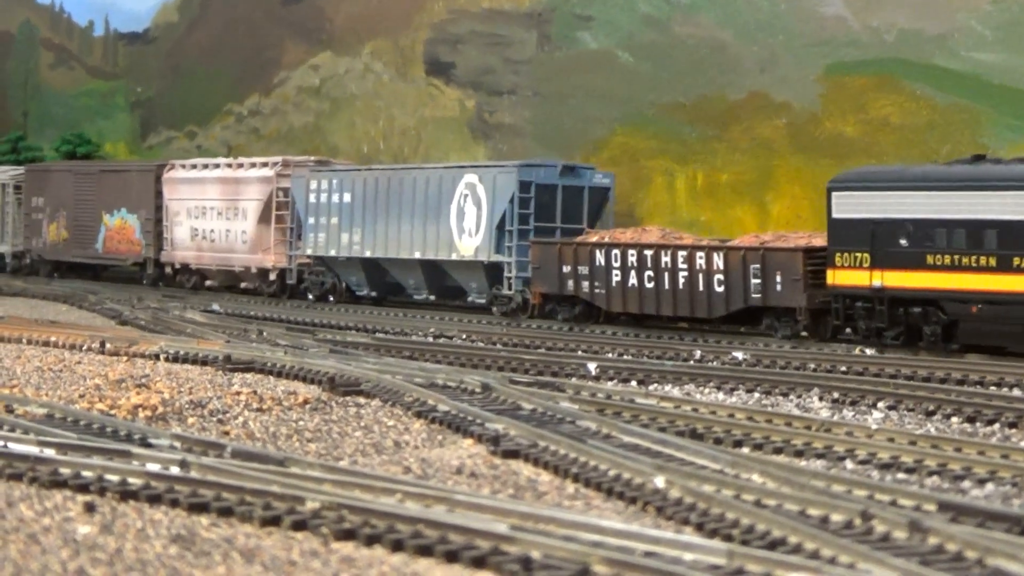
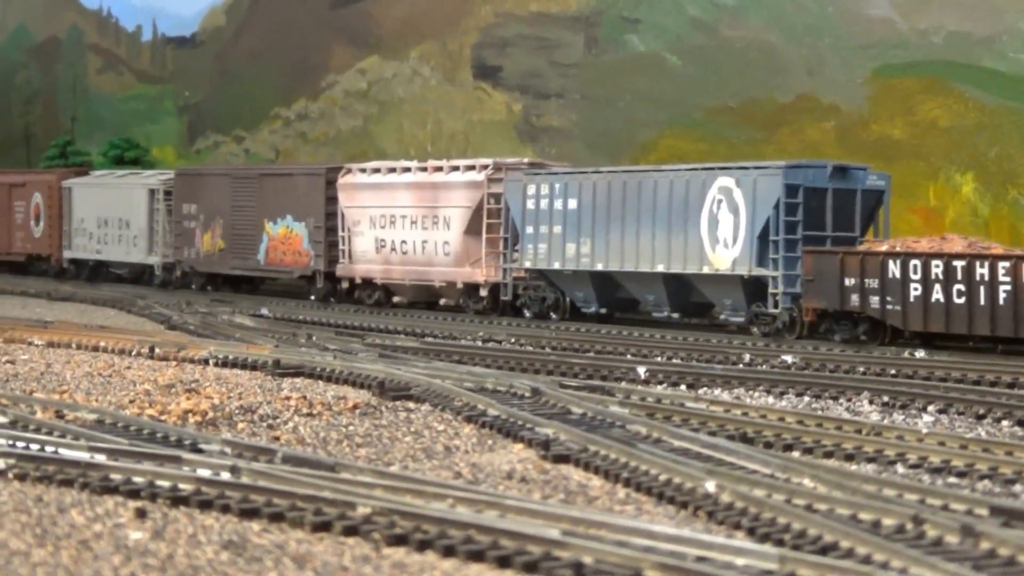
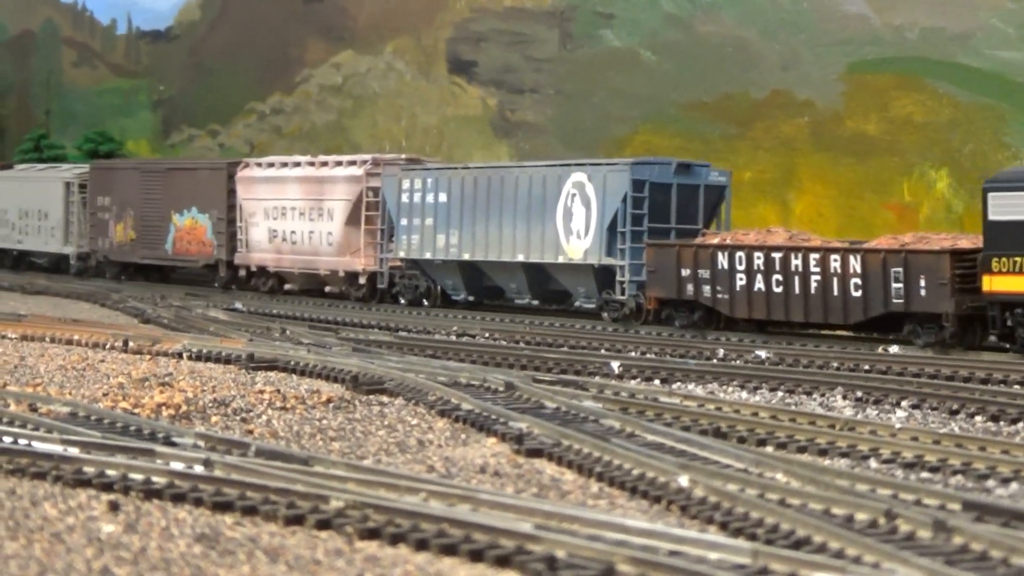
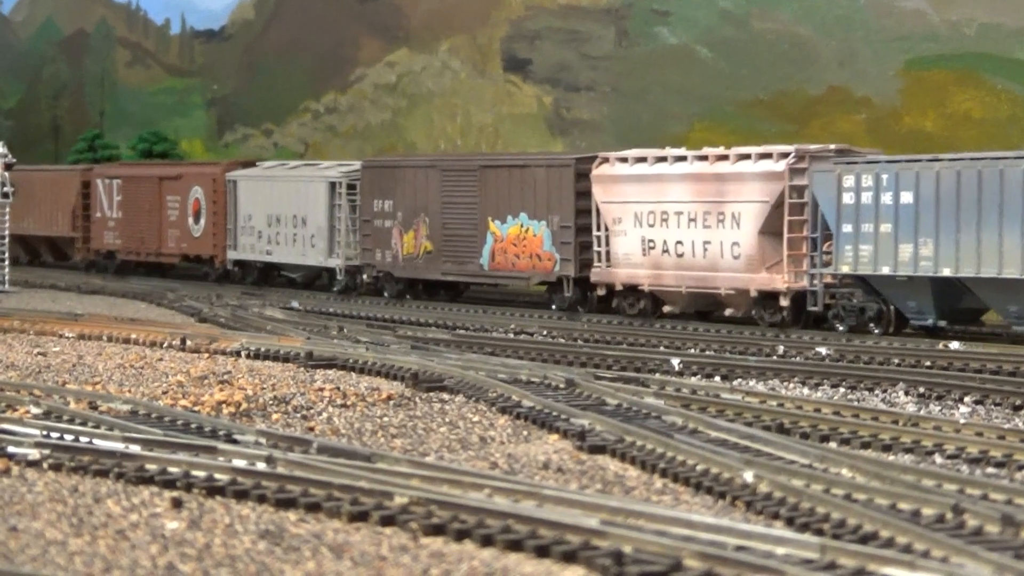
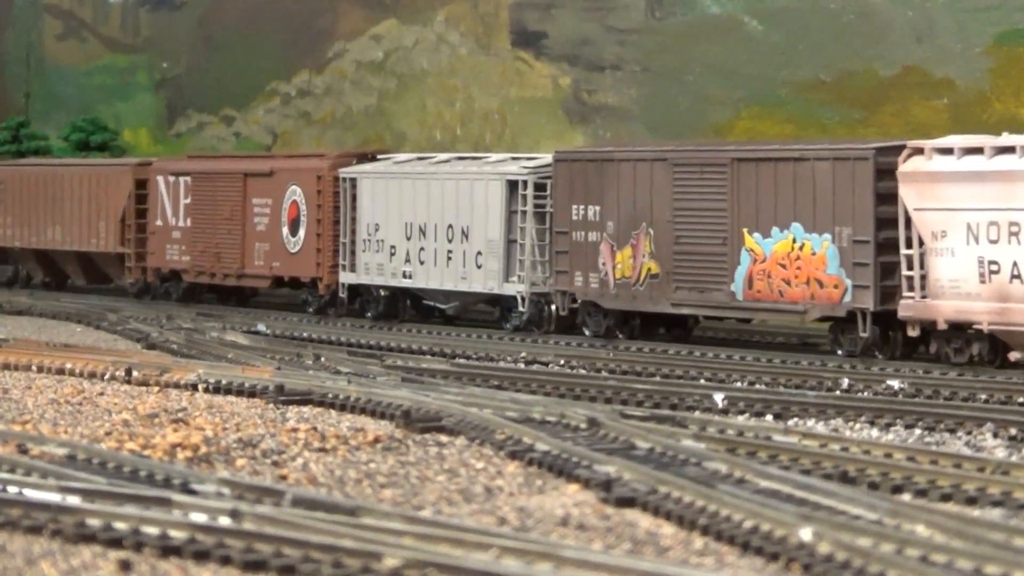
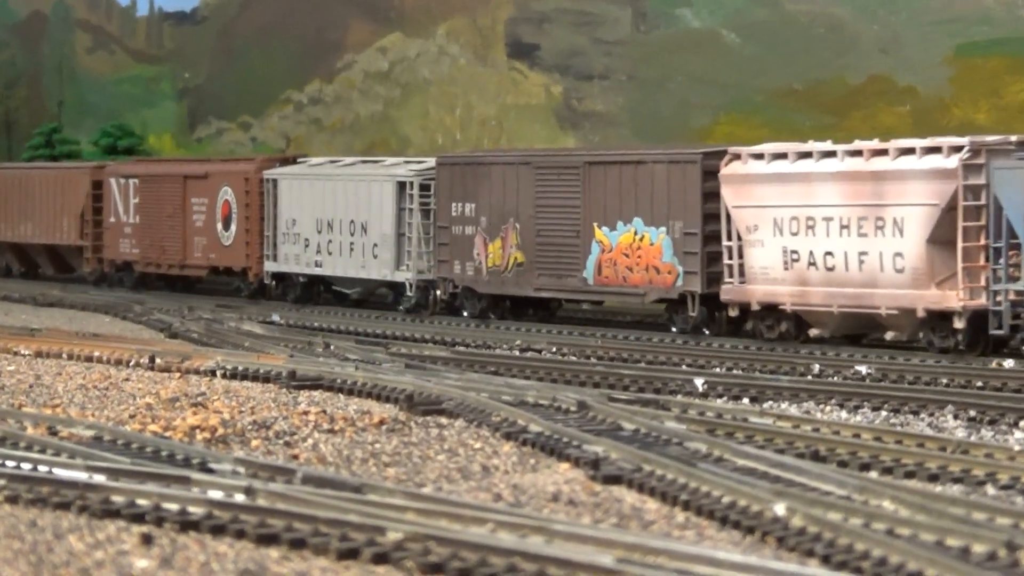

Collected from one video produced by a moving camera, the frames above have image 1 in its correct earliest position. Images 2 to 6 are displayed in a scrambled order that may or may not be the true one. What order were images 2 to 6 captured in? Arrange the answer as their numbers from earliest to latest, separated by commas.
3, 2, 4, 6, 5
